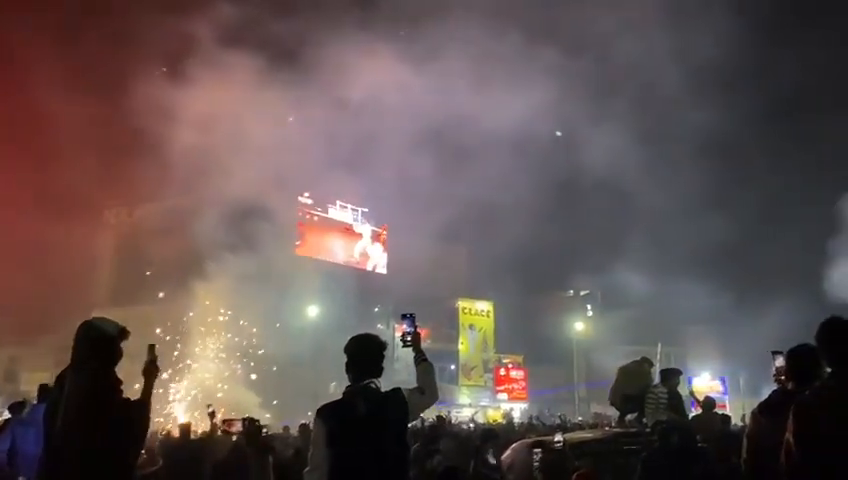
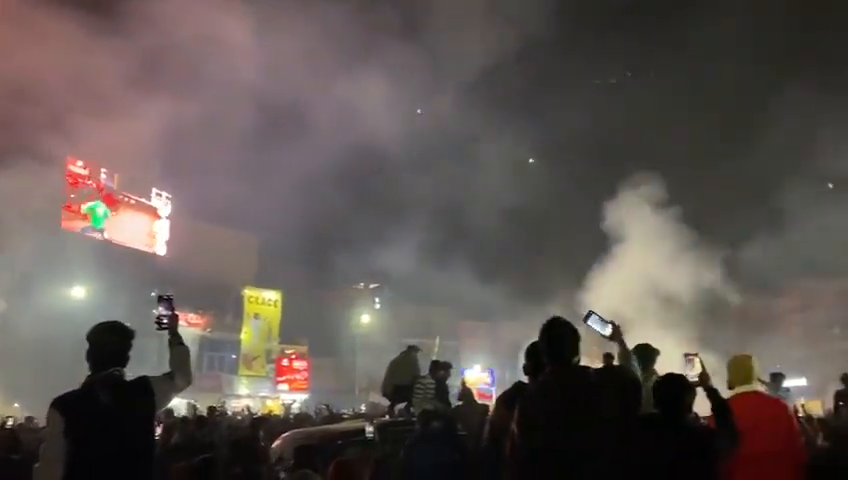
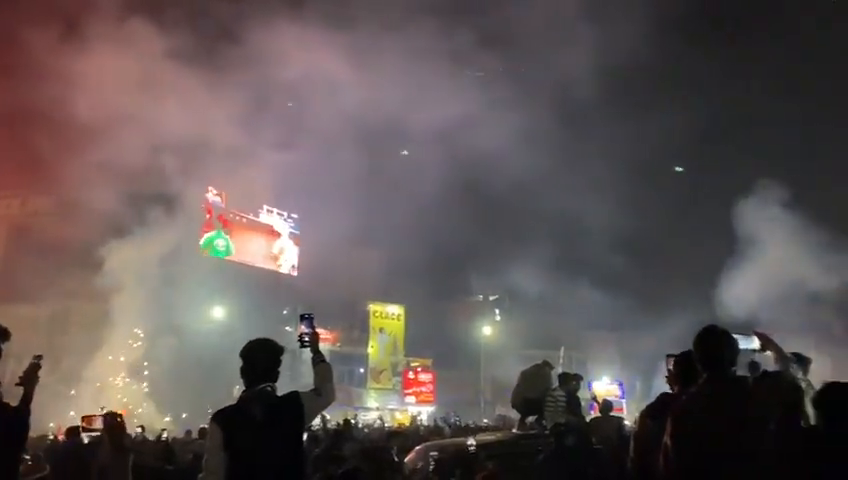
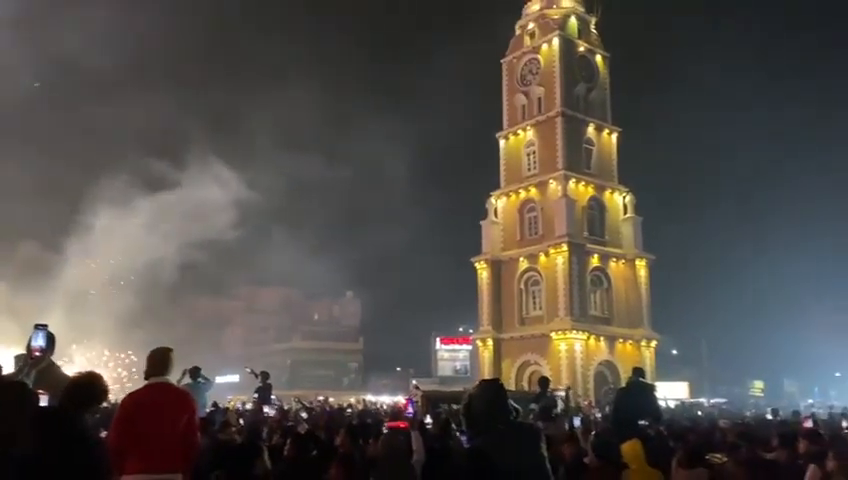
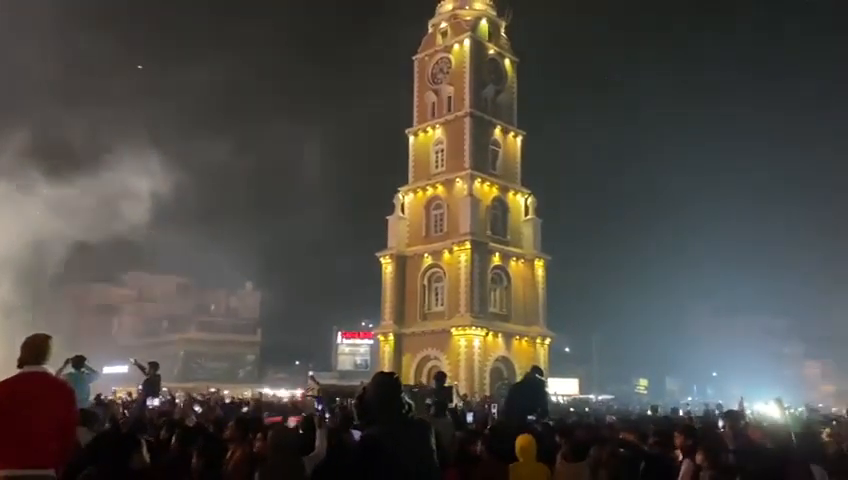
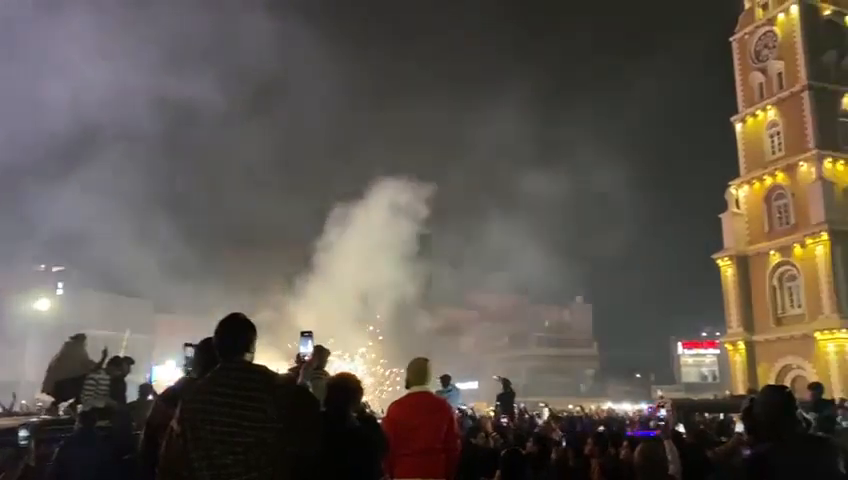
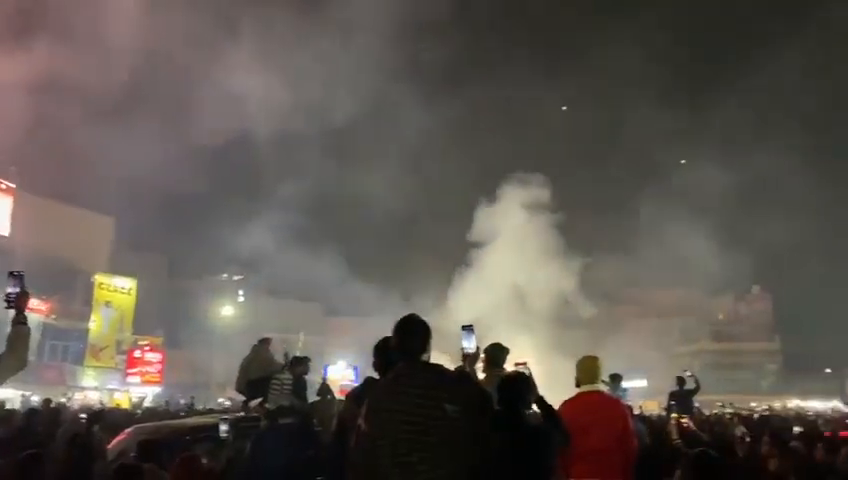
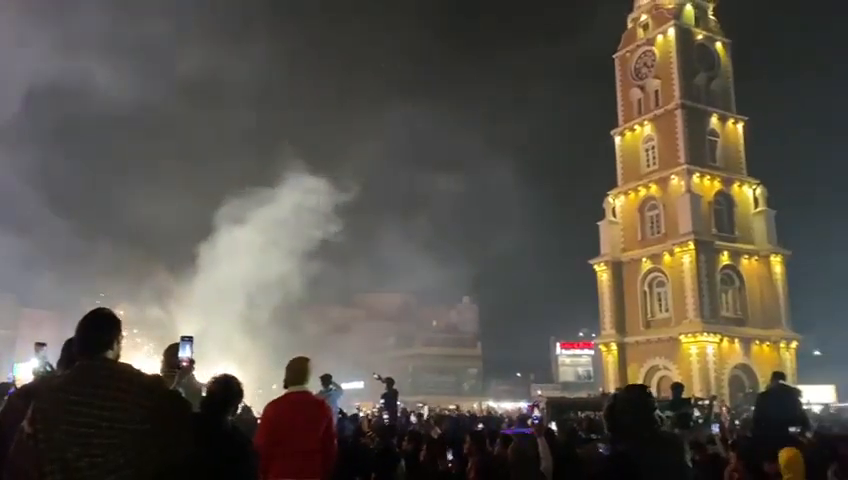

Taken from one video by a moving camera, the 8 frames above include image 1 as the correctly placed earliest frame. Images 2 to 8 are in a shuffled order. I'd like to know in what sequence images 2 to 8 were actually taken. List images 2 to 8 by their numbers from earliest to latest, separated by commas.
3, 2, 7, 6, 8, 4, 5
